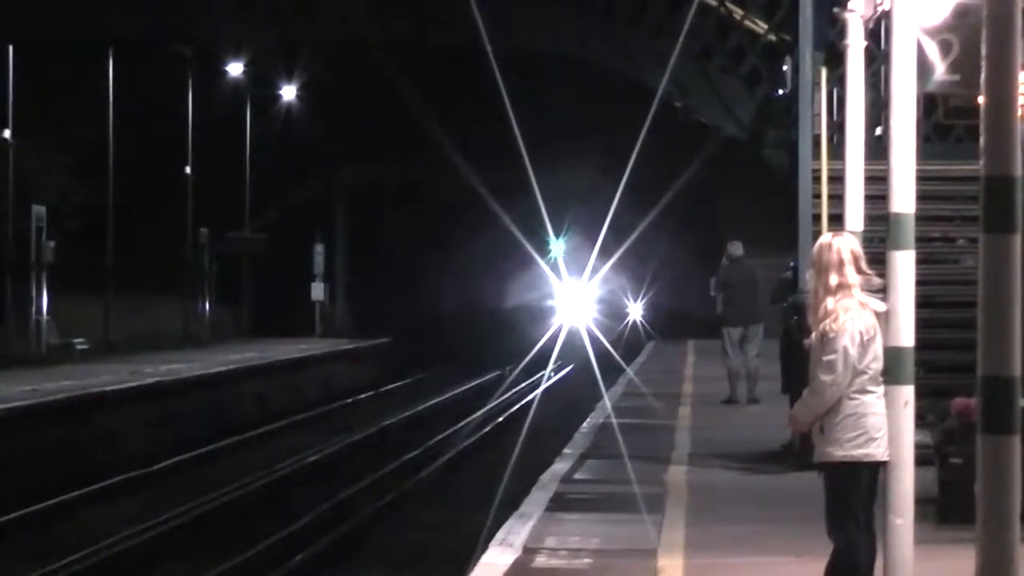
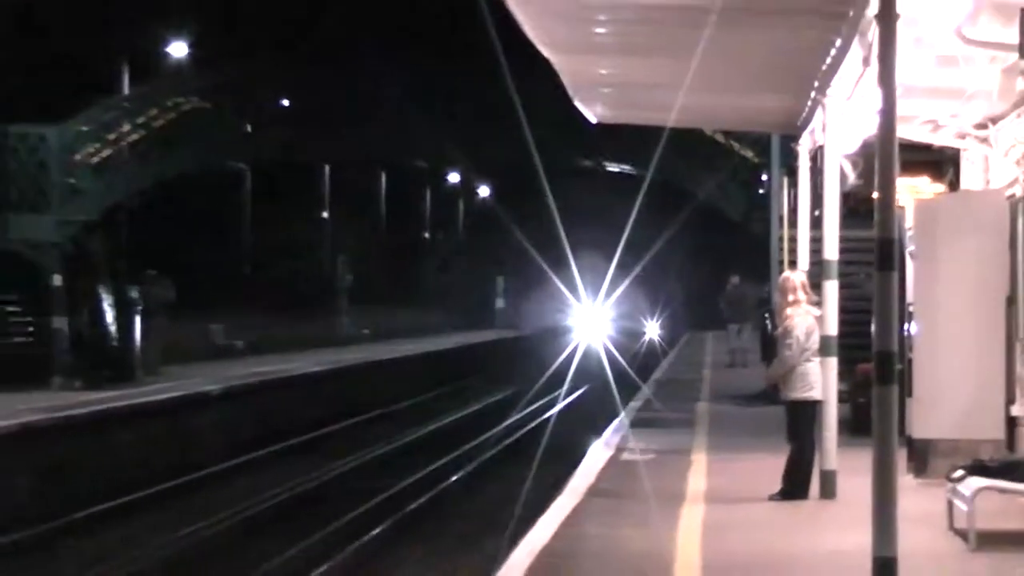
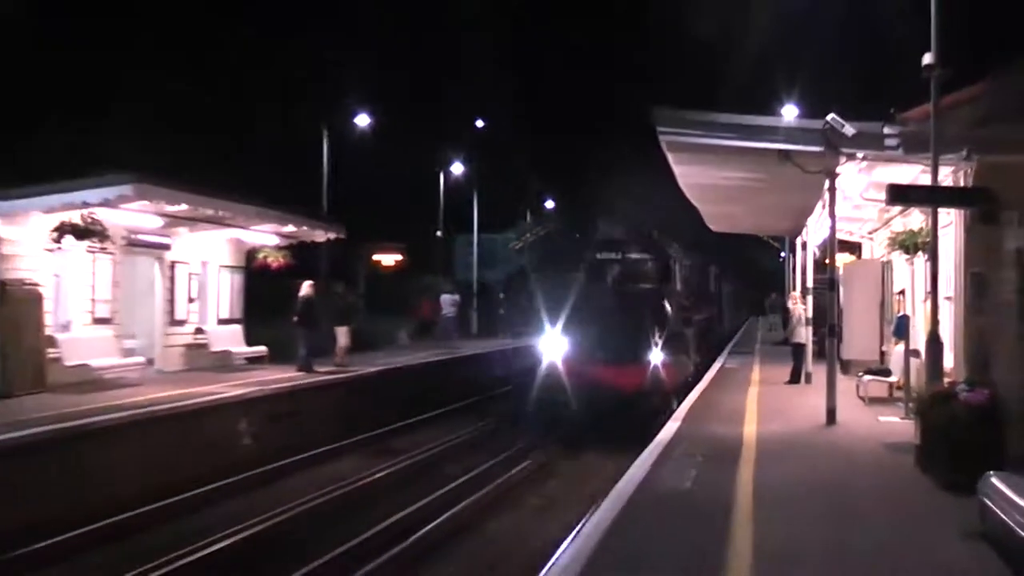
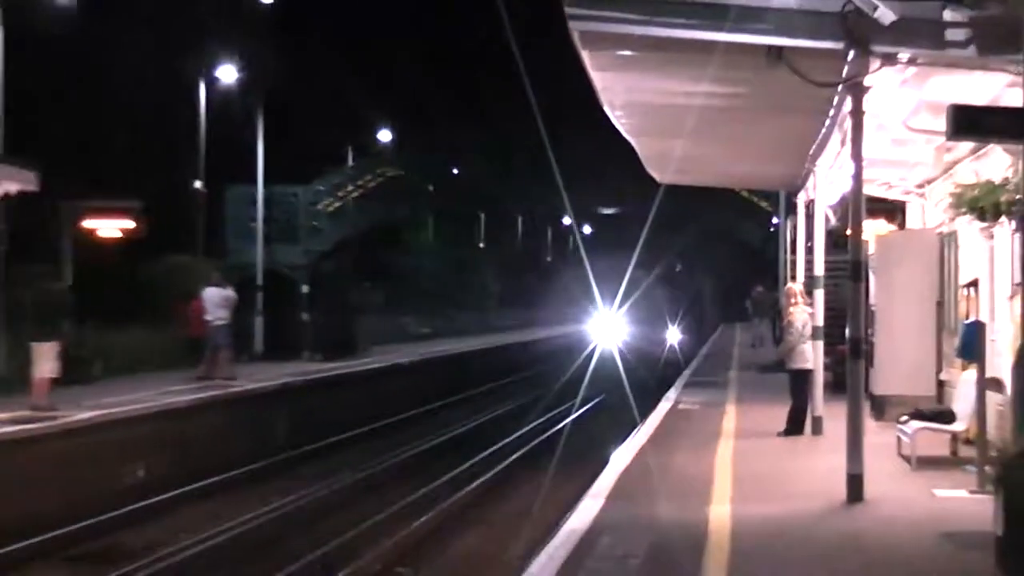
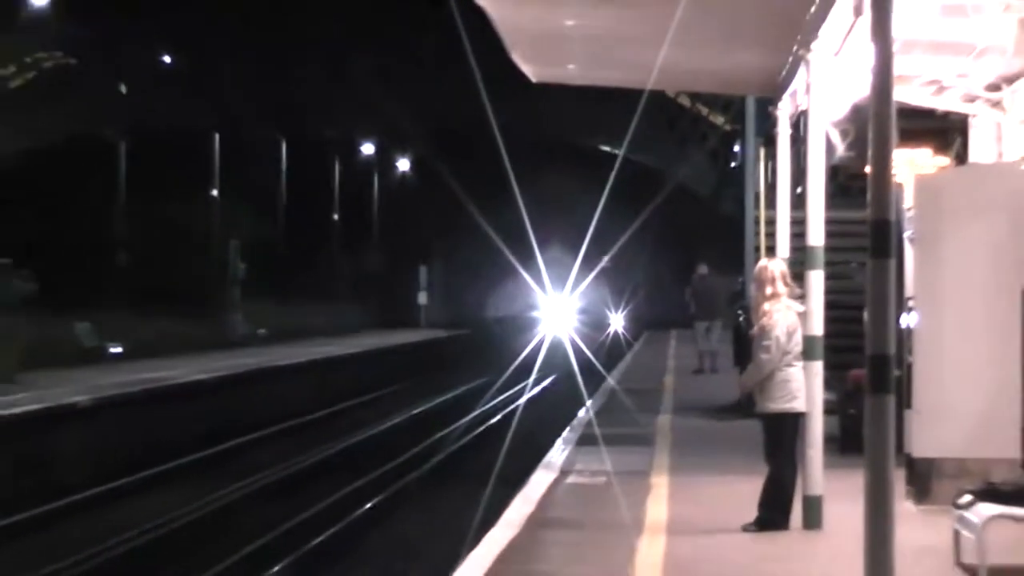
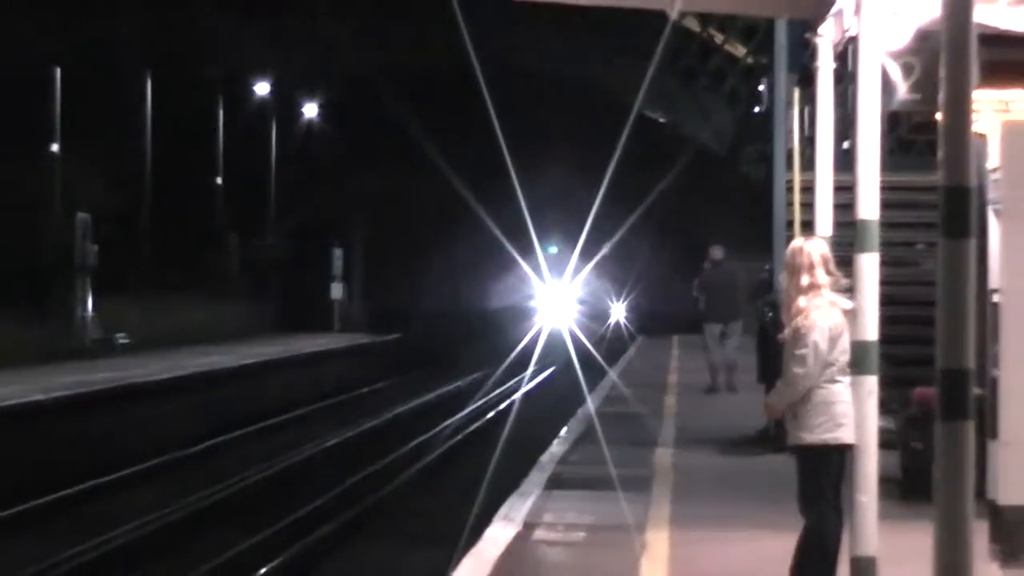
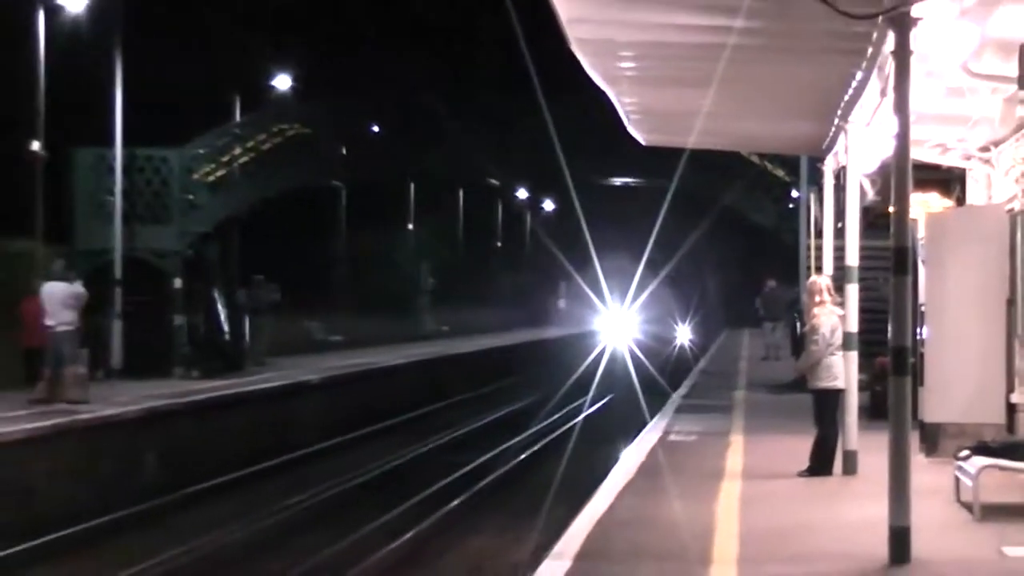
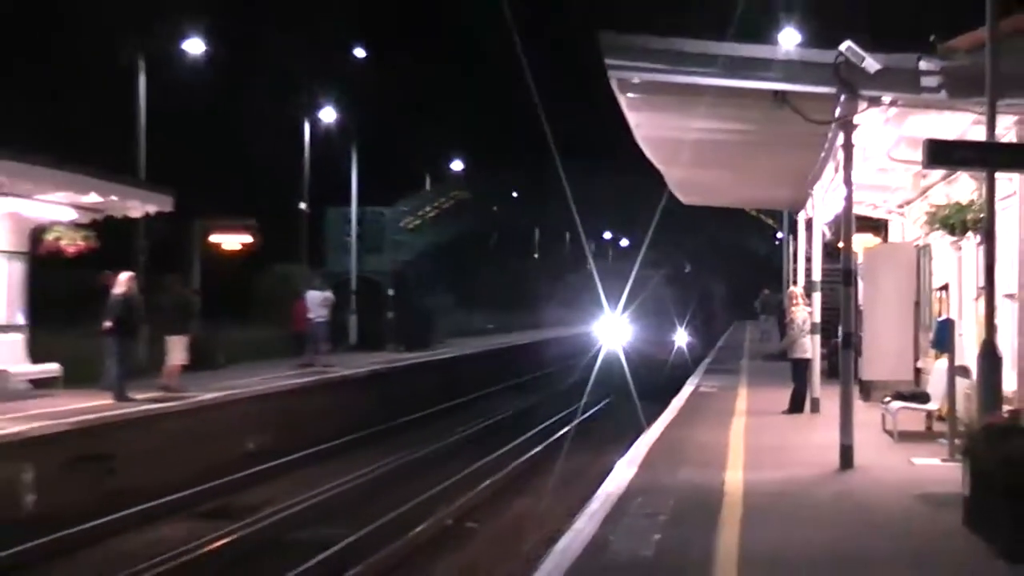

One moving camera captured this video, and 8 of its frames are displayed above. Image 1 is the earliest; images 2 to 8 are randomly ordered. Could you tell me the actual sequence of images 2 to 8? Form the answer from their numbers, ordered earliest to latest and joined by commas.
6, 5, 2, 7, 4, 8, 3
